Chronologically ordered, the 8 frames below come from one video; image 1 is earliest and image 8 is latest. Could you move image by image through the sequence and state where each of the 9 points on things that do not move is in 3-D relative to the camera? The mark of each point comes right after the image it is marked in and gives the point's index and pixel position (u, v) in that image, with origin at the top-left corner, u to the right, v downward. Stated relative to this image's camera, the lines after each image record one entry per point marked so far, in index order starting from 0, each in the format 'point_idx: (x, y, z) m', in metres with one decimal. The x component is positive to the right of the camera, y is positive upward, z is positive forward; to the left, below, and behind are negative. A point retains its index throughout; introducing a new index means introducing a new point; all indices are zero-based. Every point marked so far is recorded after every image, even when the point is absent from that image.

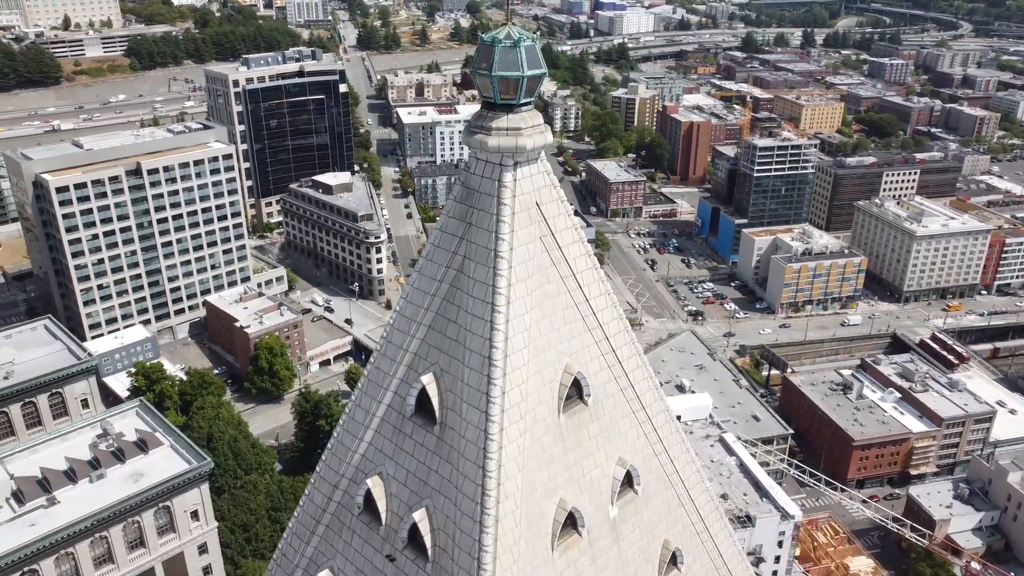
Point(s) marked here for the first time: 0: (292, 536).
0: (-1.6, -1.8, +5.9) m
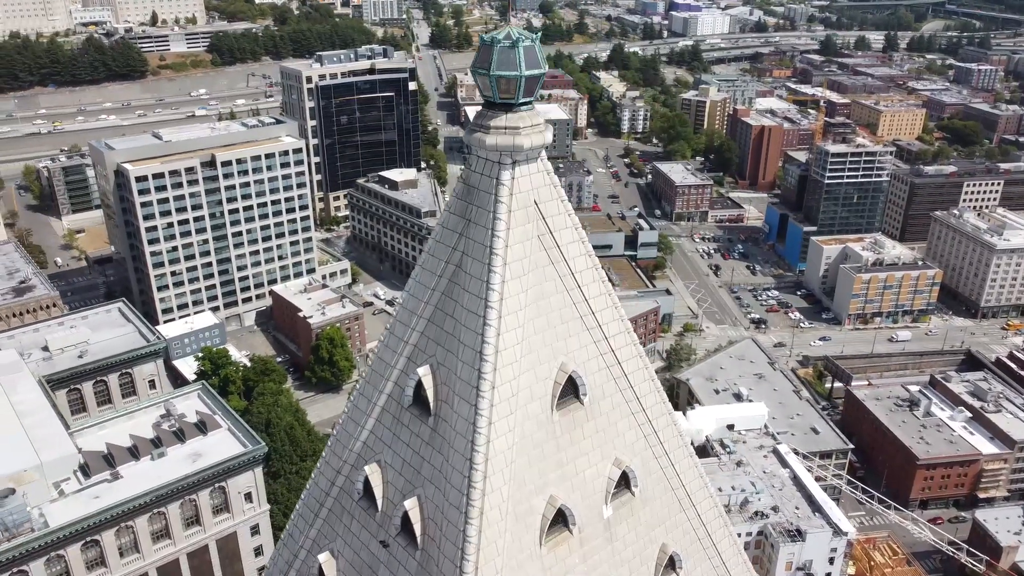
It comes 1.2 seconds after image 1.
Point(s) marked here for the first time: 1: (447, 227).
0: (-1.6, -1.7, +6.1) m
1: (-0.4, +0.4, +5.2) m
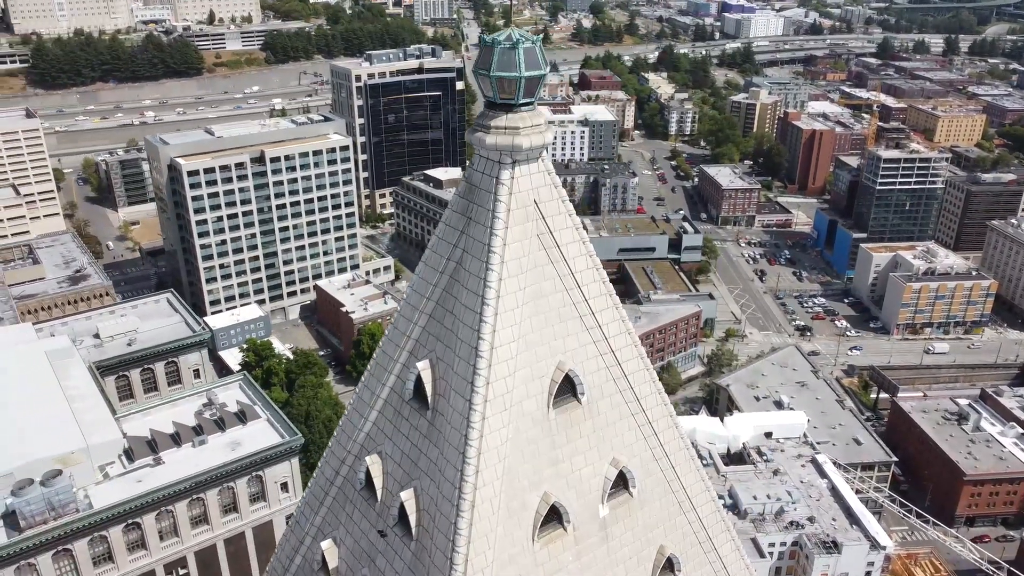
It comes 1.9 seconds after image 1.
0: (-1.6, -1.7, +6.3) m
1: (-0.4, +0.4, +5.3) m
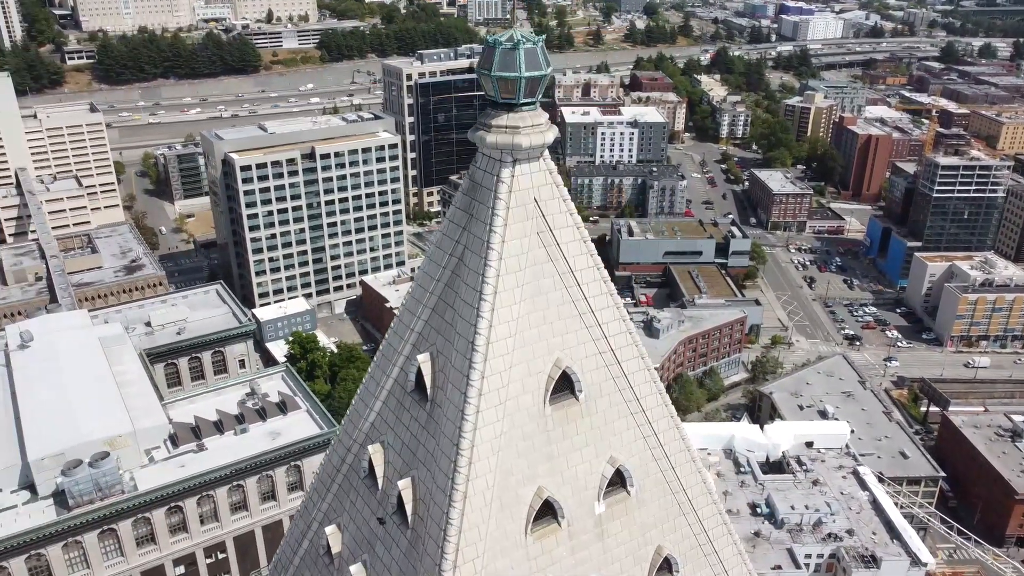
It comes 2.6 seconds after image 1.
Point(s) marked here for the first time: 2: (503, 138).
0: (-1.6, -1.6, +6.4) m
1: (-0.4, +0.4, +5.4) m
2: (-0.1, +0.9, +5.0) m
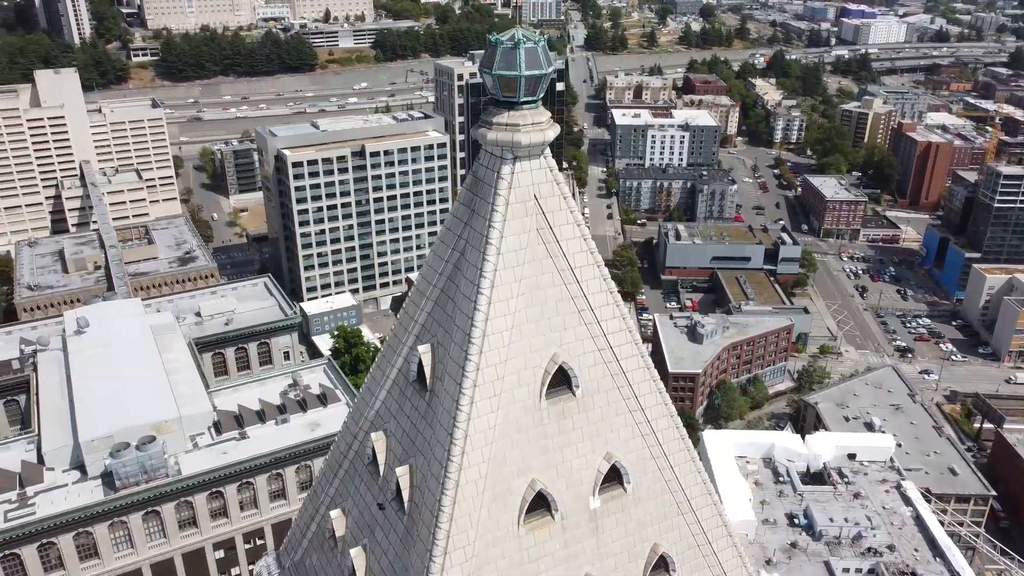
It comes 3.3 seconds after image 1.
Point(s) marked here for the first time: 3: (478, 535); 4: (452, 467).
0: (-1.5, -1.6, +6.6) m
1: (-0.4, +0.5, +5.5) m
2: (-0.1, +1.0, +5.1) m
3: (-0.2, -1.6, +5.3) m
4: (-0.4, -1.1, +5.1) m
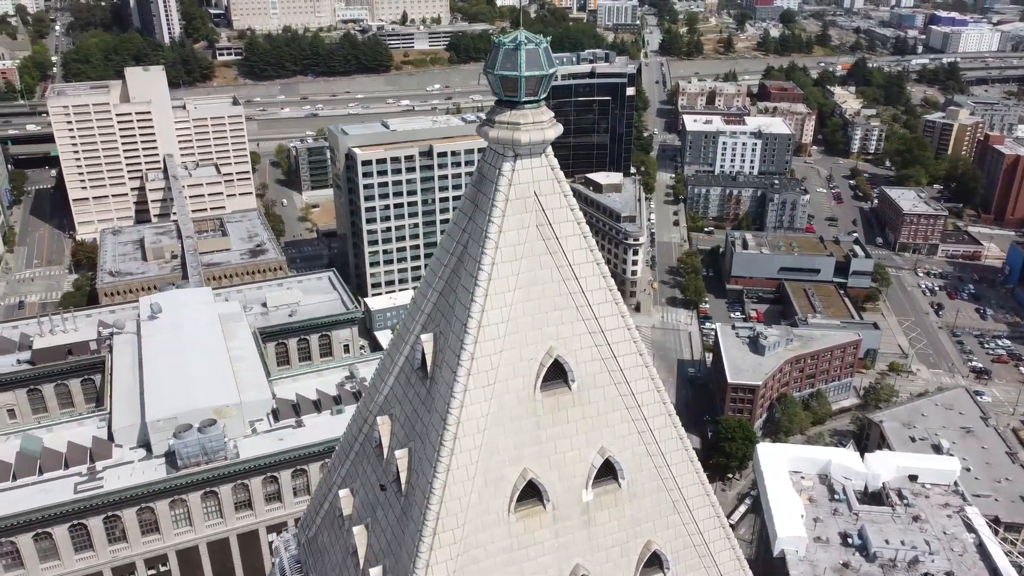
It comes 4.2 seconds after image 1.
0: (-1.5, -1.5, +6.9) m
1: (-0.4, +0.5, +5.7) m
2: (-0.1, +1.0, +5.2) m
3: (-0.3, -1.5, +5.4) m
4: (-0.4, -1.1, +5.3) m
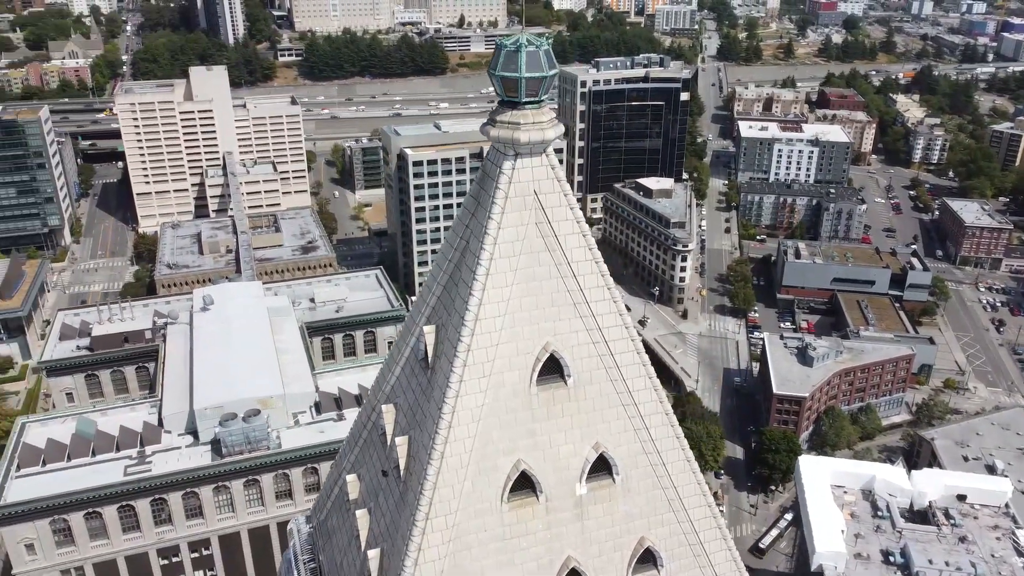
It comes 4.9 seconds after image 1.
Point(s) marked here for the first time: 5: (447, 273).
0: (-1.5, -1.4, +7.2) m
1: (-0.3, +0.6, +5.9) m
2: (0.0, +1.0, +5.4) m
3: (-0.3, -1.5, +5.6) m
4: (-0.5, -1.0, +5.5) m
5: (-0.5, +0.1, +6.0) m
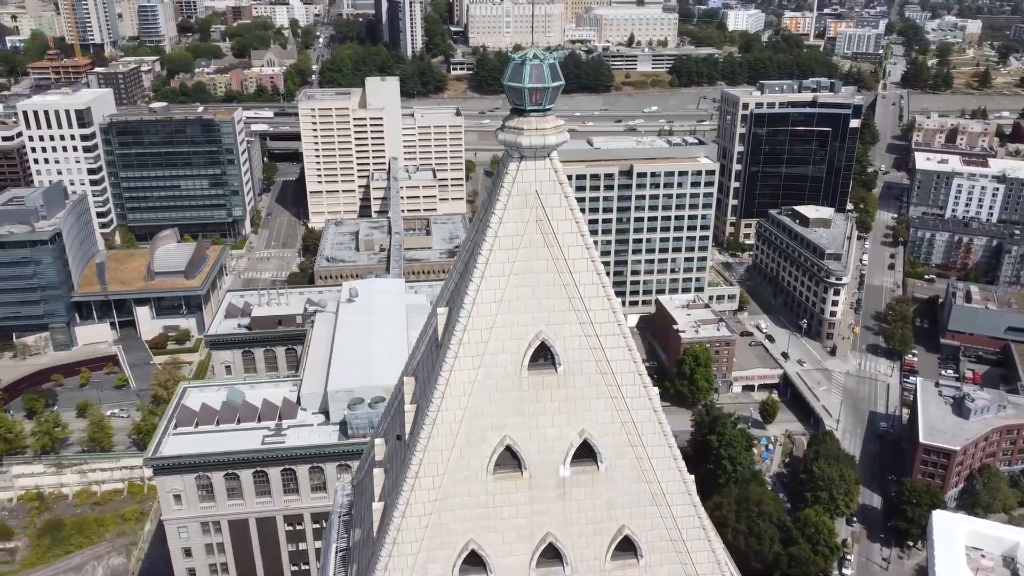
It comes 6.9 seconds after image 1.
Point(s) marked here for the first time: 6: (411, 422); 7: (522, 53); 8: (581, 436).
0: (-1.3, -1.2, +8.0) m
1: (-0.2, +0.7, +6.5) m
2: (0.0, +1.1, +6.0) m
3: (-0.5, -1.4, +6.2) m
4: (-0.6, -0.9, +6.1) m
5: (-0.4, +0.2, +6.7) m
6: (-0.8, -1.1, +6.6) m
7: (+0.2, +1.8, +6.2) m
8: (+0.5, -1.2, +6.3) m
